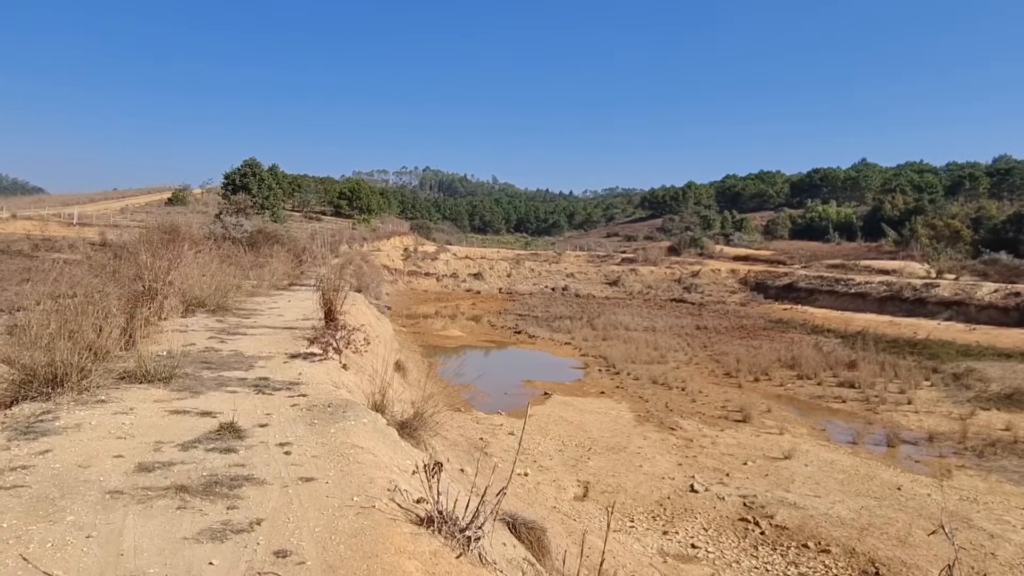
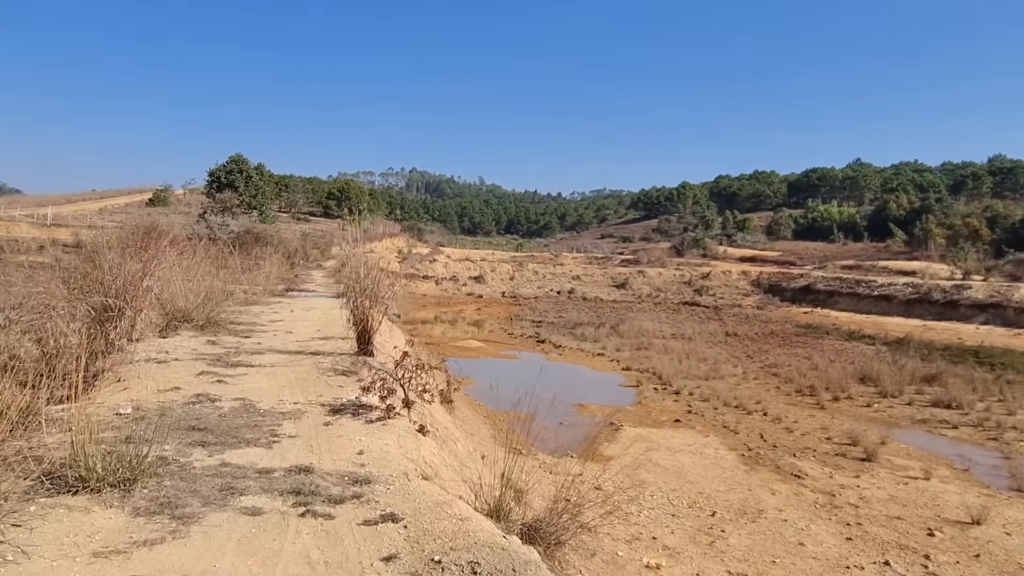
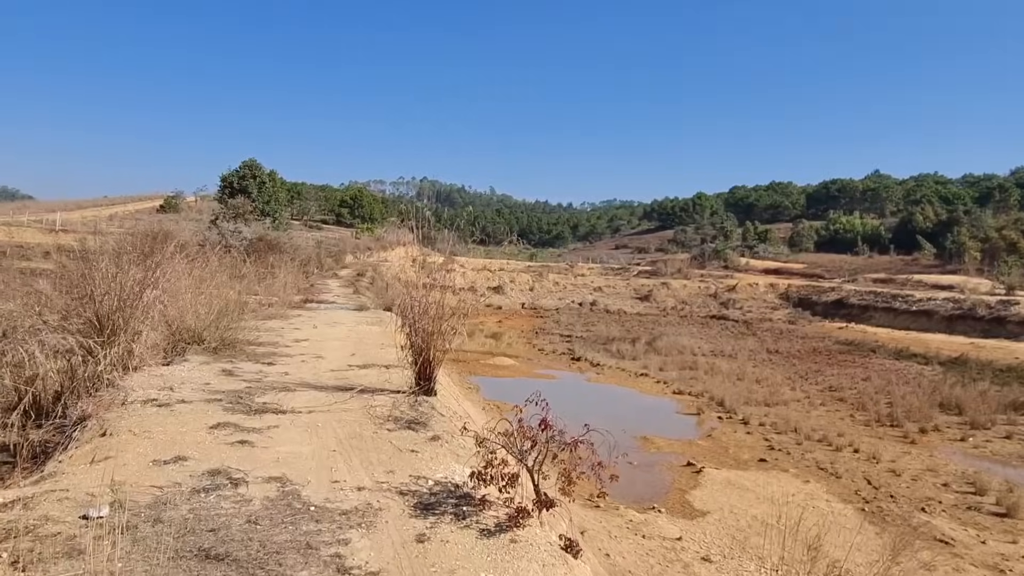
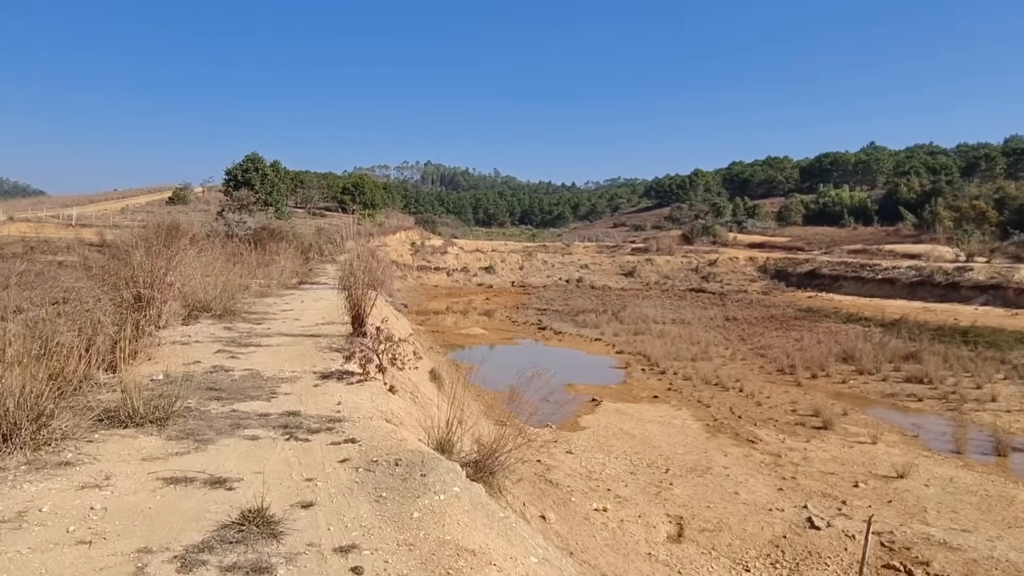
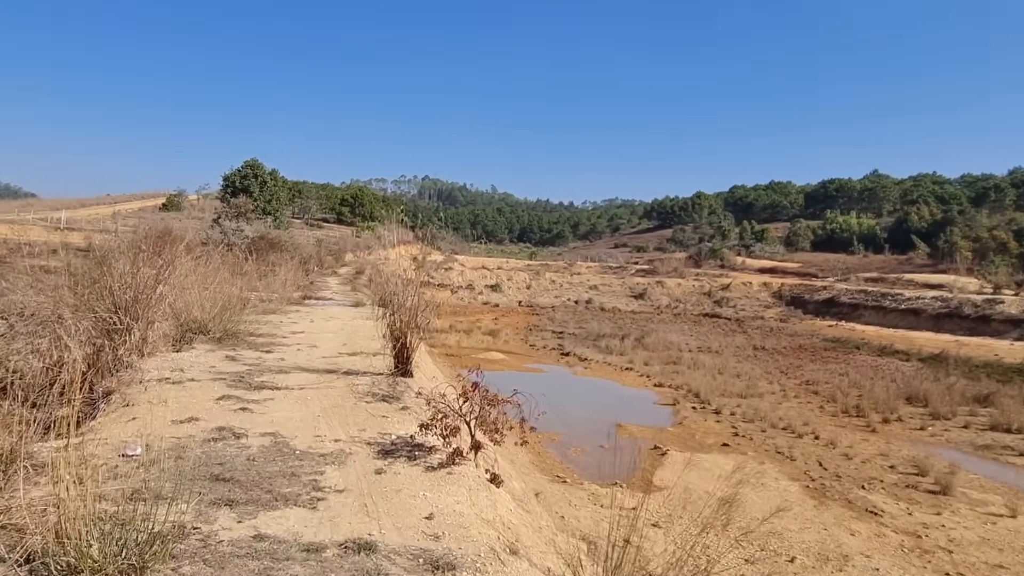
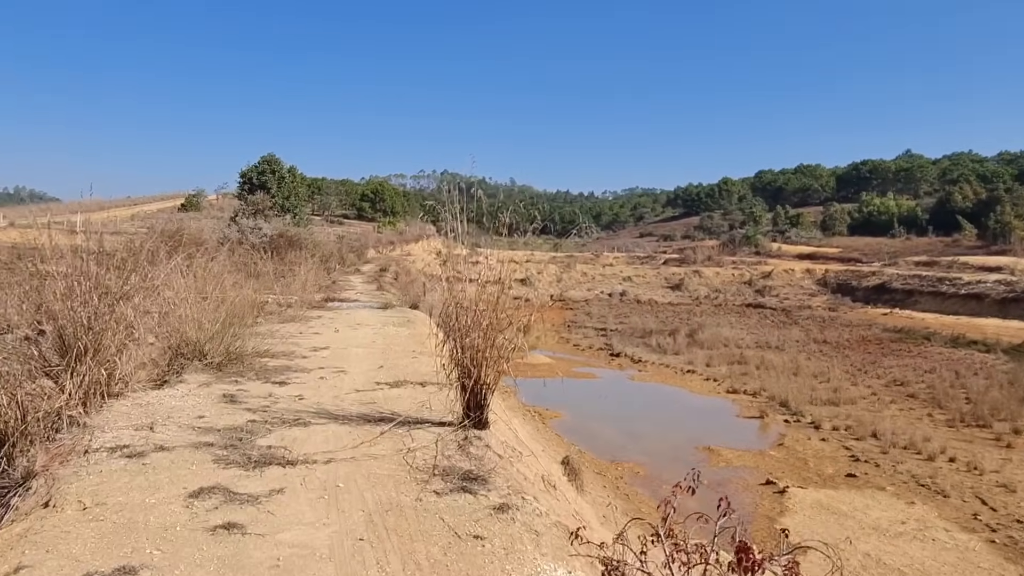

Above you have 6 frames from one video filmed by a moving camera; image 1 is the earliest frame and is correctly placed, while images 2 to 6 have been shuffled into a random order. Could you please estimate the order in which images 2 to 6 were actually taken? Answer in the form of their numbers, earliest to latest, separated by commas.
4, 2, 5, 3, 6
